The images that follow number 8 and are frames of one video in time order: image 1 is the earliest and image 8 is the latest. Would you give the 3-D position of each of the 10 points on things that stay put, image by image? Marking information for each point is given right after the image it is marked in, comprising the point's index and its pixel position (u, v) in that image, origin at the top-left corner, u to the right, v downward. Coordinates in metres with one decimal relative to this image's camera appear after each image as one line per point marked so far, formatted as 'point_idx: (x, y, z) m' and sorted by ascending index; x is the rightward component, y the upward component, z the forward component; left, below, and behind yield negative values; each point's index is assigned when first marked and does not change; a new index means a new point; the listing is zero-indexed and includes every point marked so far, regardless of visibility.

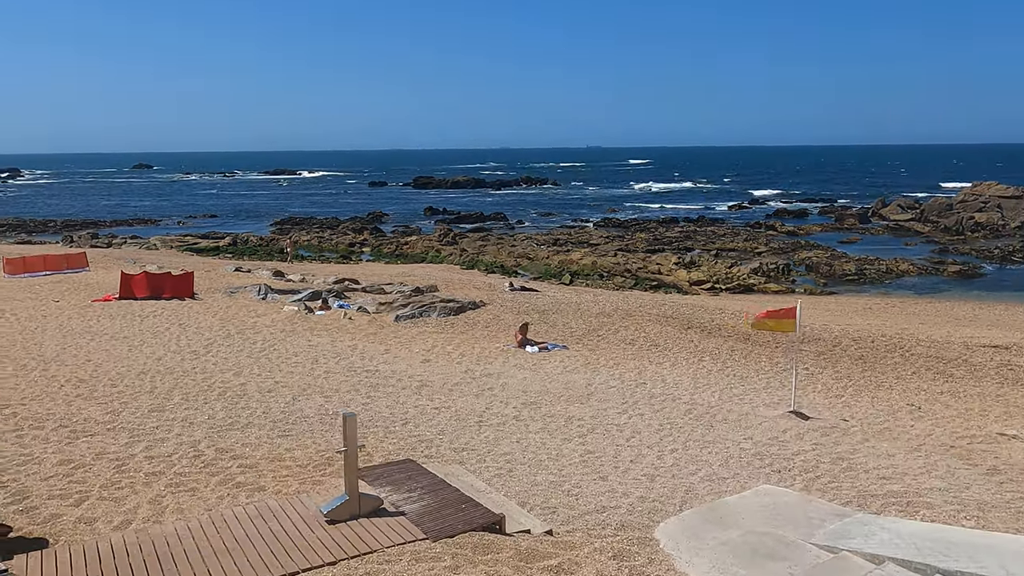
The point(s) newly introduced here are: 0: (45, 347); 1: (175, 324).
0: (-9.0, -1.1, +14.4) m
1: (-7.6, -0.8, +16.9) m
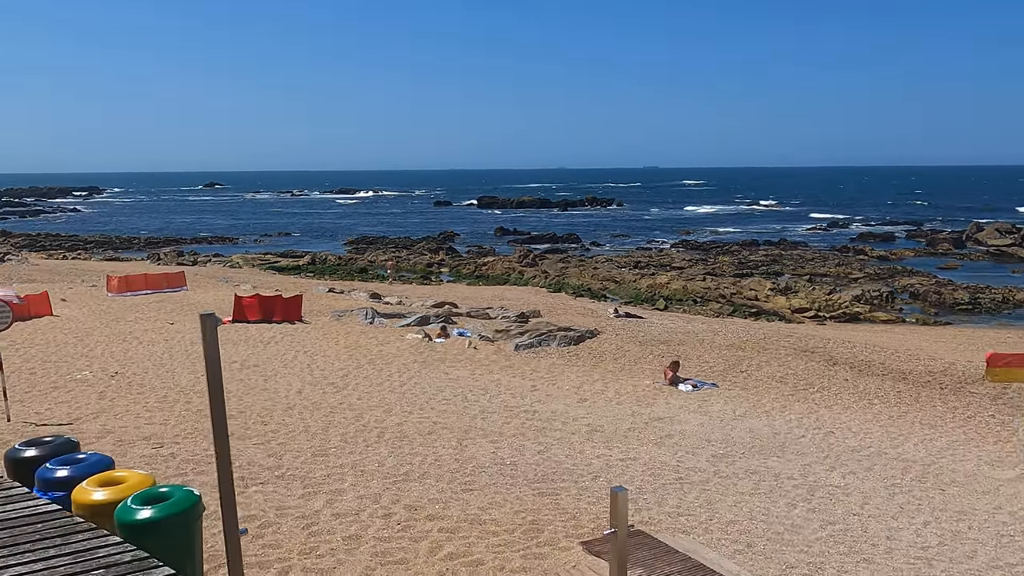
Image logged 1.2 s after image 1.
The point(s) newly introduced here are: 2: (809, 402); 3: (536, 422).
0: (-6.1, -1.6, +13.8) m
1: (-4.6, -1.4, +16.1) m
2: (+5.7, -2.2, +14.3) m
3: (+0.4, -2.0, +11.4) m
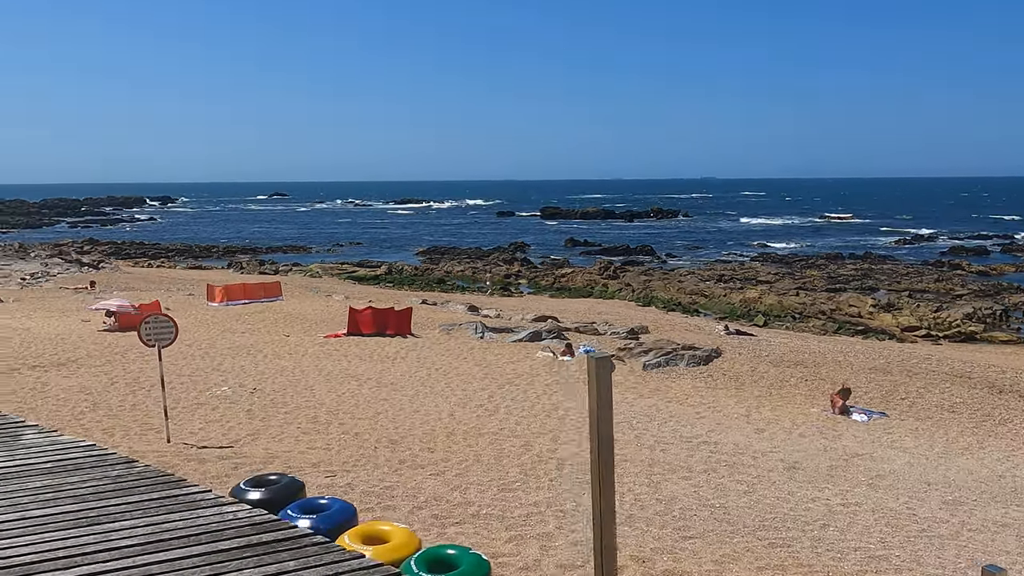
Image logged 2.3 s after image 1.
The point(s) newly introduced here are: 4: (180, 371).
0: (-3.4, -1.8, +13.2) m
1: (-1.7, -1.6, +15.4) m
2: (+8.4, -2.6, +12.9) m
3: (+2.9, -2.3, +10.3) m
4: (-6.6, -1.6, +15.0) m
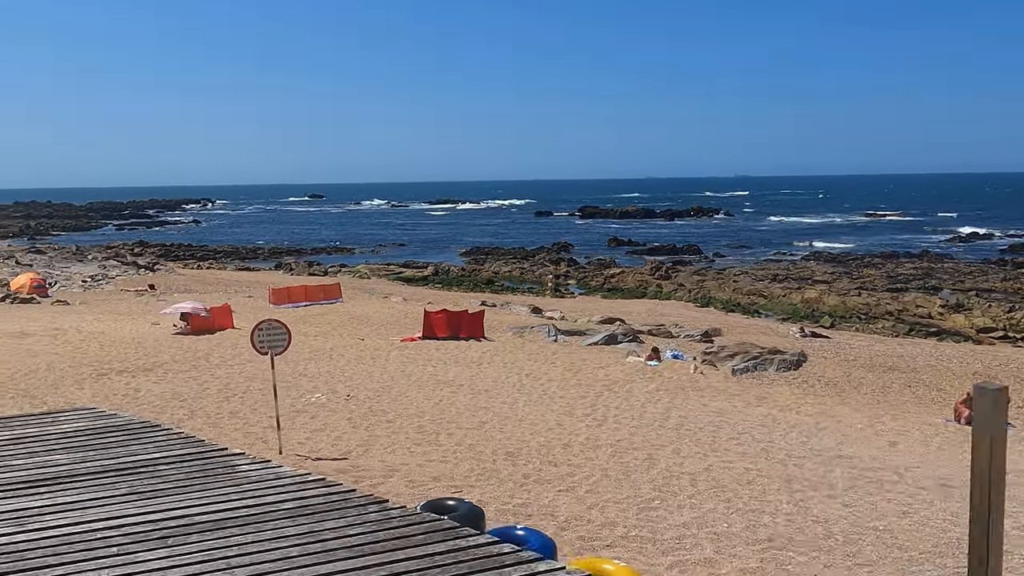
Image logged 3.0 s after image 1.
0: (-1.6, -1.9, +12.7) m
1: (+0.2, -1.7, +14.9) m
2: (+10.1, -2.6, +12.0) m
3: (+4.5, -2.4, +9.6) m
4: (-4.8, -1.7, +14.7) m
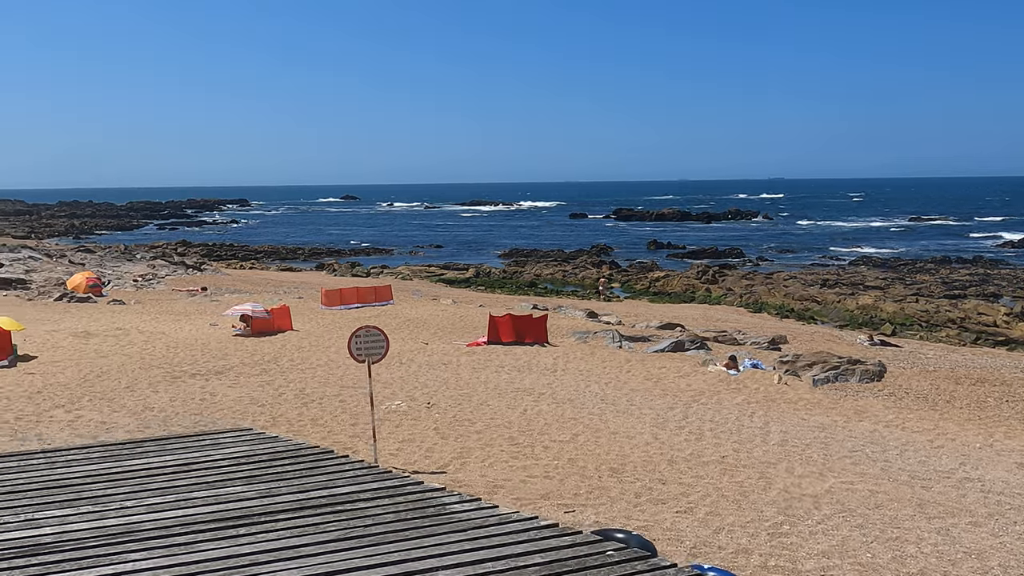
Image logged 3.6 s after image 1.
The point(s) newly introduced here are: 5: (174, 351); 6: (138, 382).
0: (-0.2, -2.0, +12.3) m
1: (+1.7, -1.8, +14.4) m
2: (+11.5, -2.8, +11.0) m
3: (+5.8, -2.5, +8.9) m
4: (-3.3, -1.8, +14.3) m
5: (-7.8, -1.5, +17.3) m
6: (-6.9, -1.7, +13.9) m
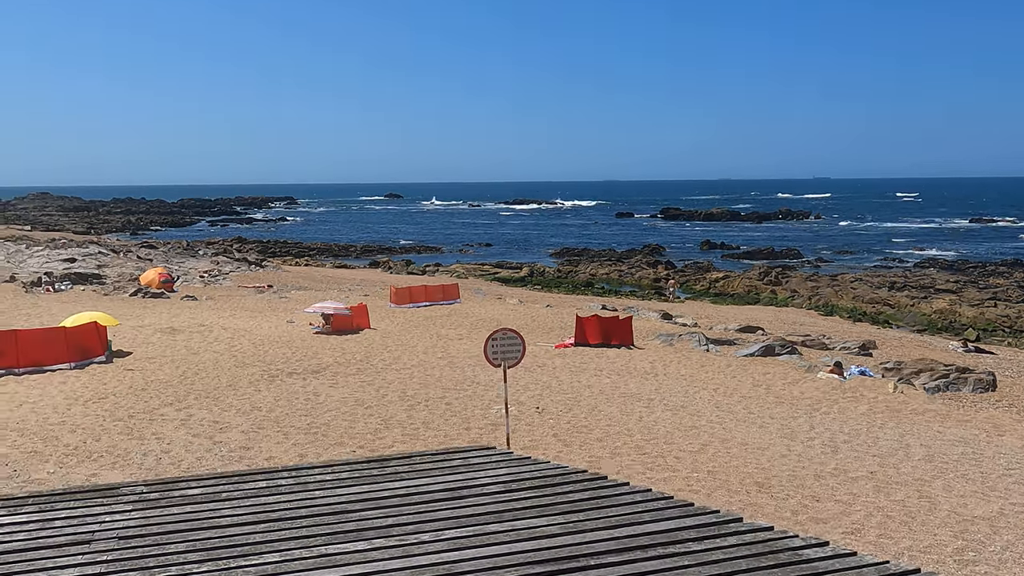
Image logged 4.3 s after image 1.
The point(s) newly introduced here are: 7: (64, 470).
0: (+1.6, -2.0, +11.8) m
1: (+3.6, -1.8, +13.8) m
2: (+13.2, -2.9, +10.0) m
3: (+7.4, -2.6, +8.2) m
4: (-1.4, -1.7, +14.0) m
5: (-5.8, -1.4, +17.2) m
6: (-5.0, -1.7, +13.7) m
7: (-5.4, -2.2, +9.0) m
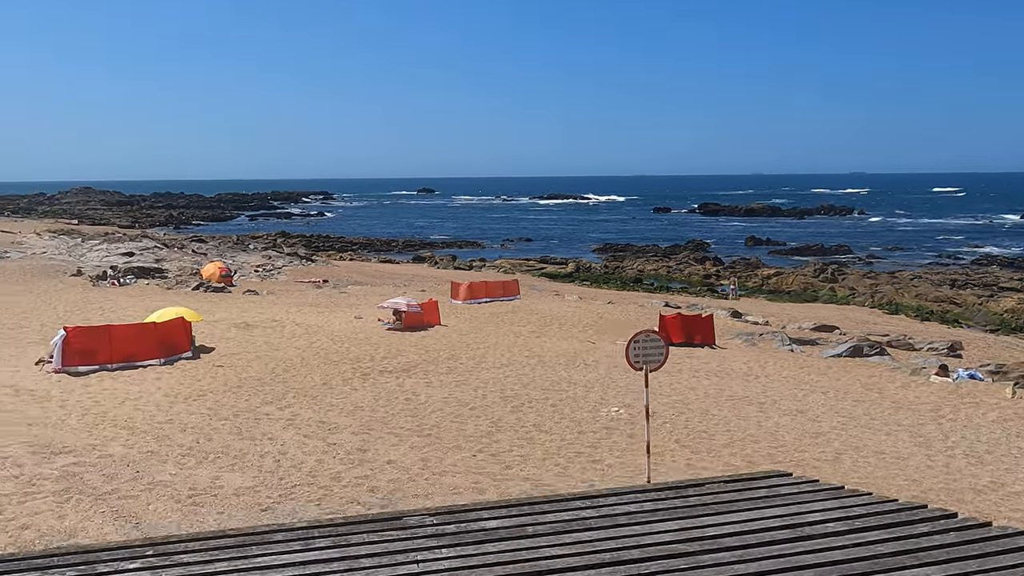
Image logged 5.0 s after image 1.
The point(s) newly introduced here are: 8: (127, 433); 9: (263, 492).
0: (+3.3, -2.0, +11.3) m
1: (+5.4, -1.8, +13.2) m
2: (+14.8, -3.0, +9.0) m
3: (+9.0, -2.6, +7.4) m
4: (+0.4, -1.7, +13.6) m
5: (-3.9, -1.3, +17.0) m
6: (-3.2, -1.6, +13.5) m
7: (-3.8, -2.2, +8.8) m
8: (-5.2, -2.0, +10.1) m
9: (-2.7, -2.2, +8.3) m
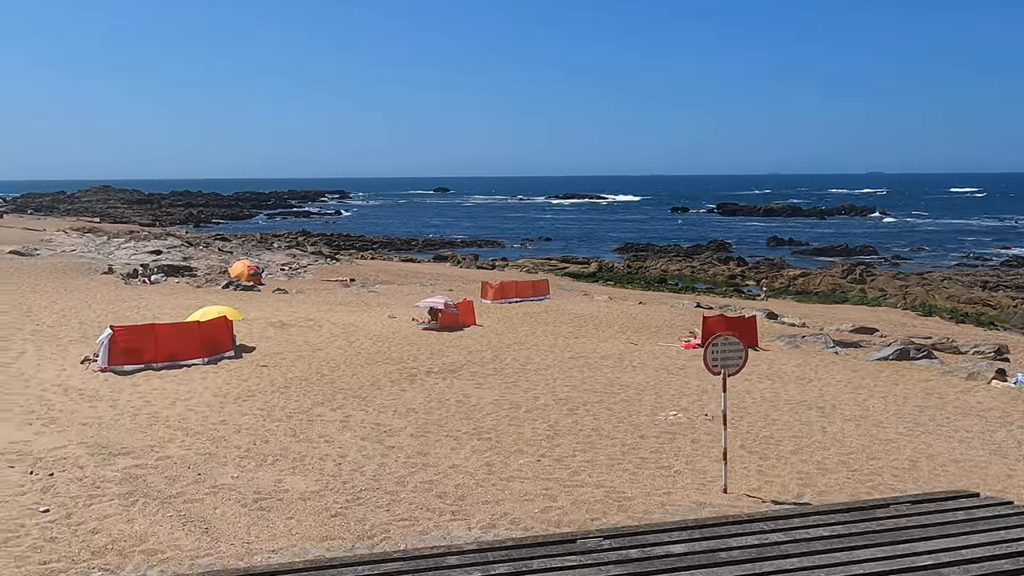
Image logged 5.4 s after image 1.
0: (+4.1, -2.0, +11.0) m
1: (+6.2, -1.8, +12.8) m
2: (+15.6, -3.0, +8.5) m
3: (+9.7, -2.7, +7.0) m
4: (+1.3, -1.7, +13.3) m
5: (-2.9, -1.3, +16.8) m
6: (-2.4, -1.6, +13.3) m
7: (-3.0, -2.2, +8.6) m
8: (-4.4, -1.9, +9.9) m
9: (-2.0, -2.2, +8.1) m
